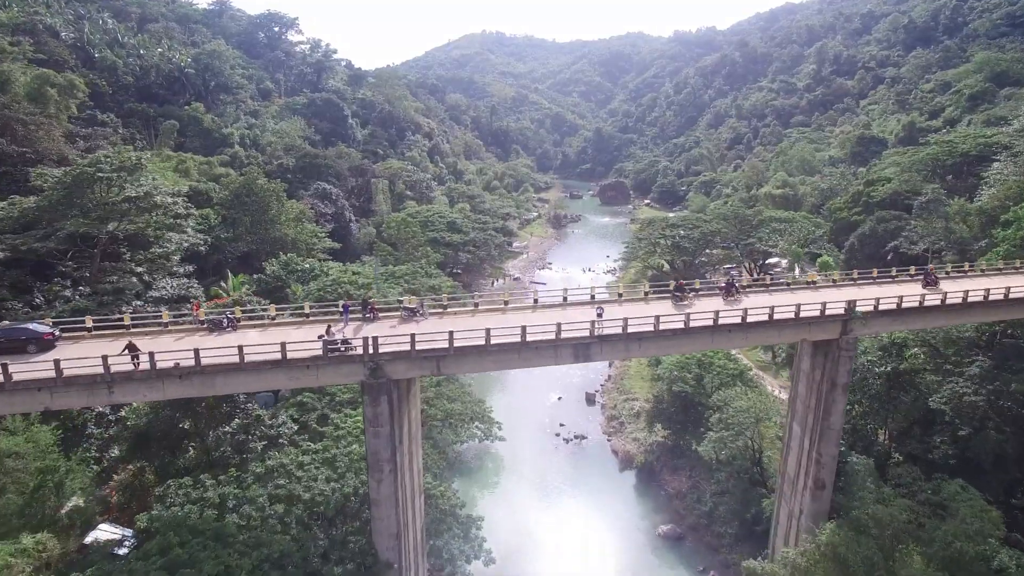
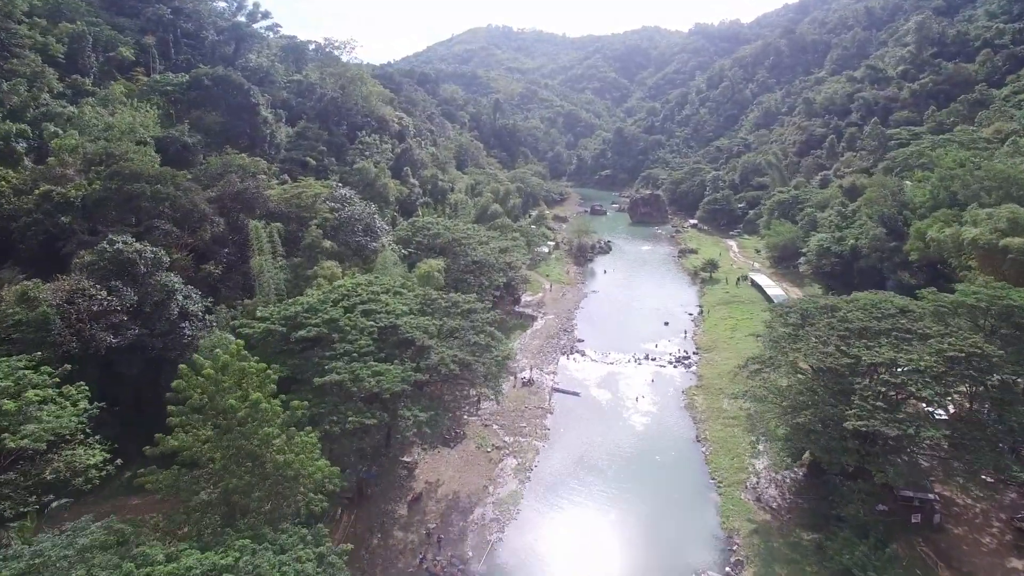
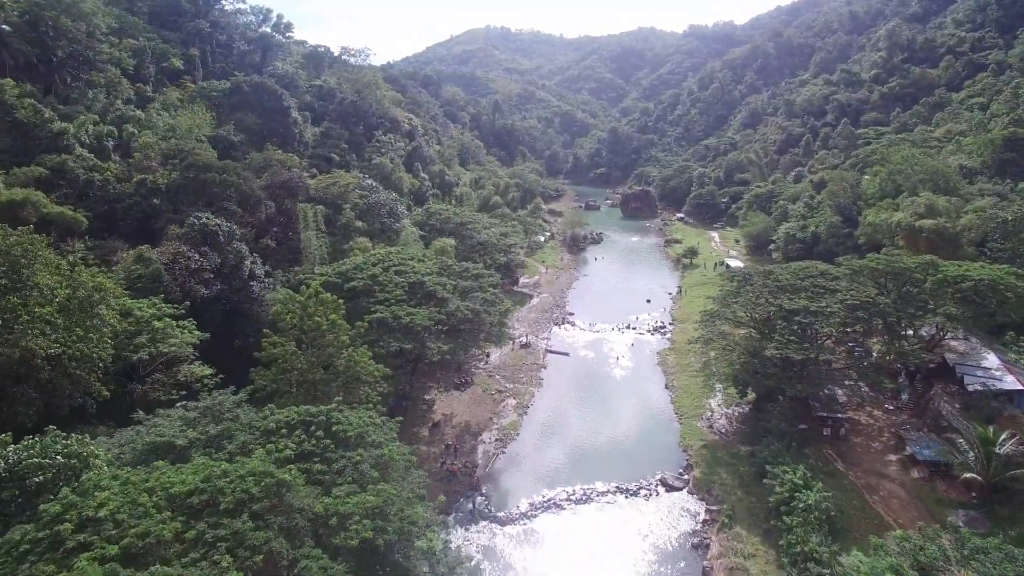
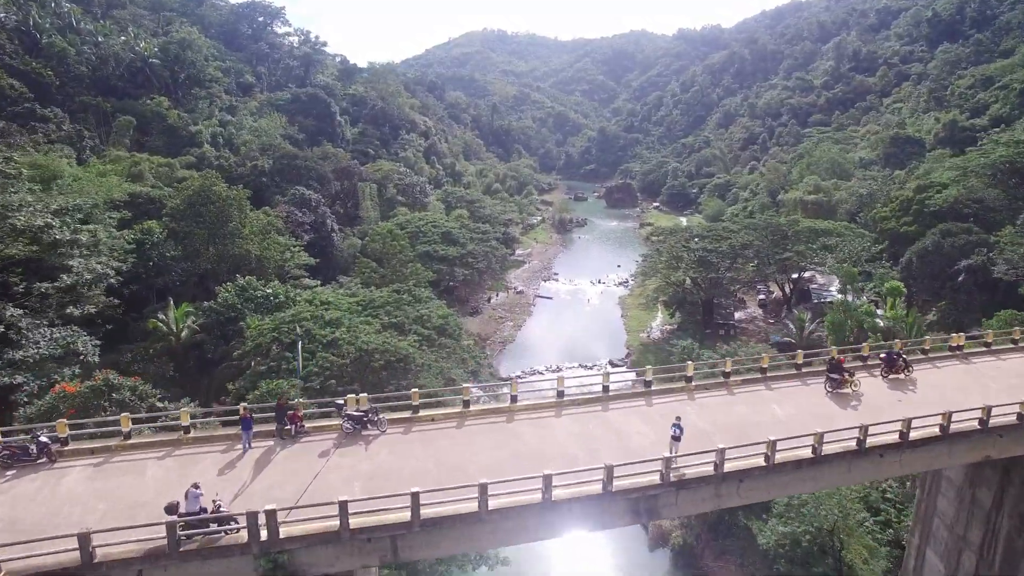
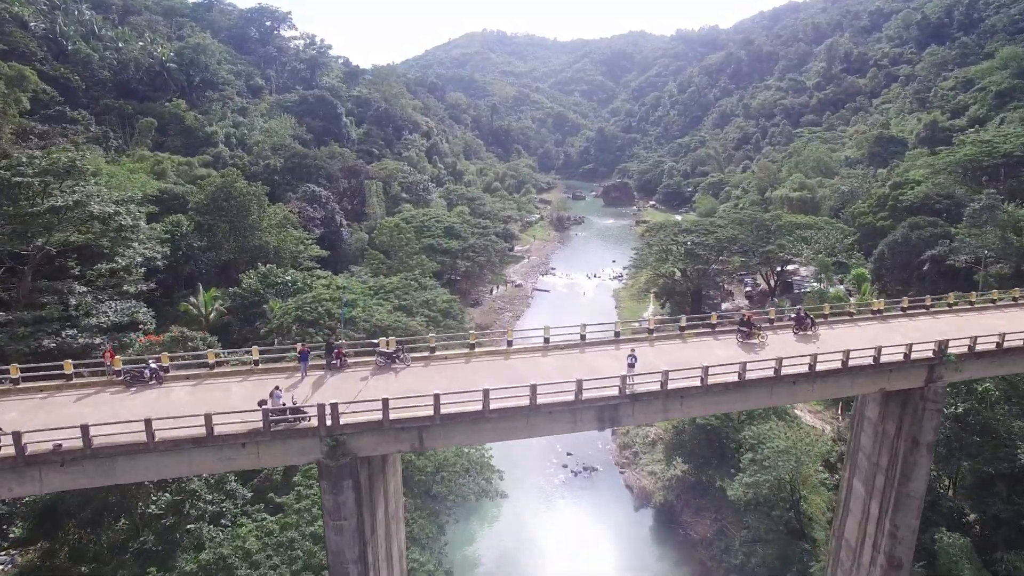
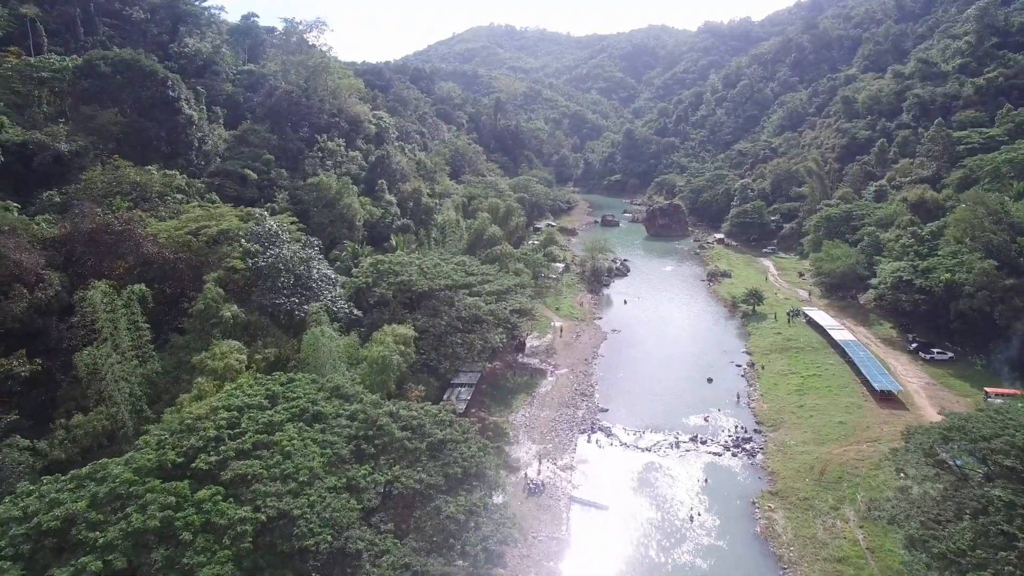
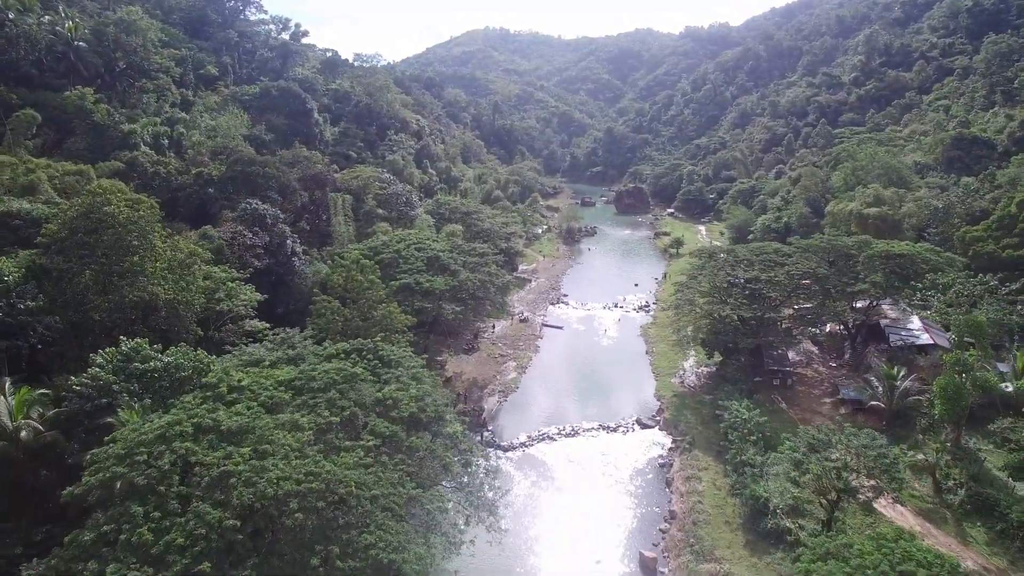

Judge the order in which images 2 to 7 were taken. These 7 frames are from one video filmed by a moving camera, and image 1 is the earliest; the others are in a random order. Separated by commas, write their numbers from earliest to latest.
5, 4, 7, 3, 2, 6
